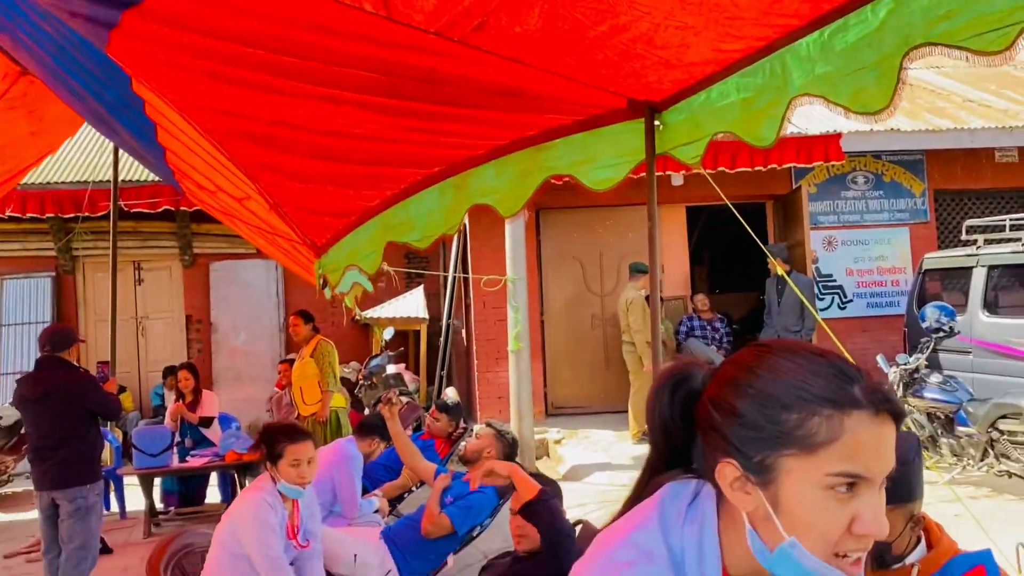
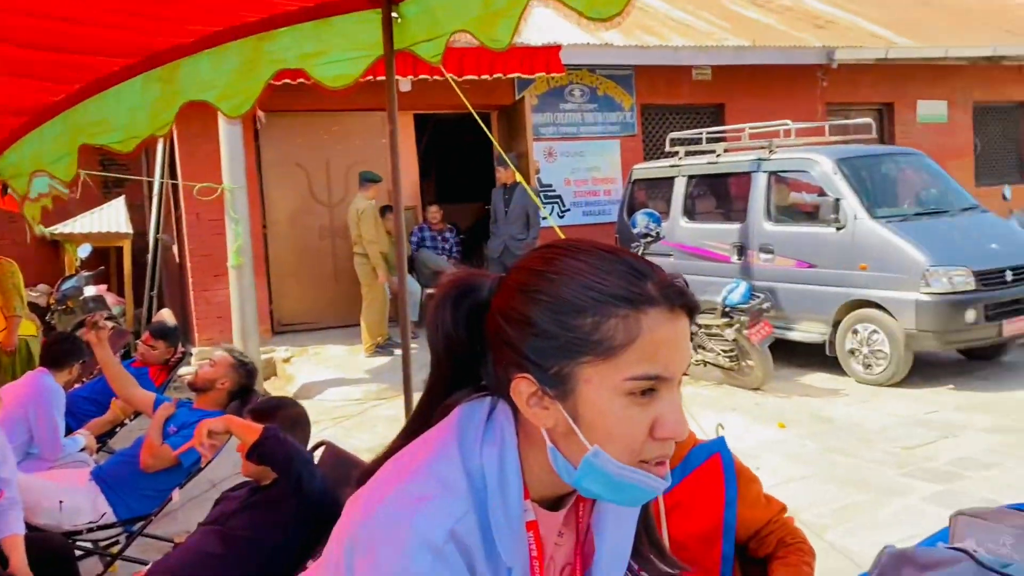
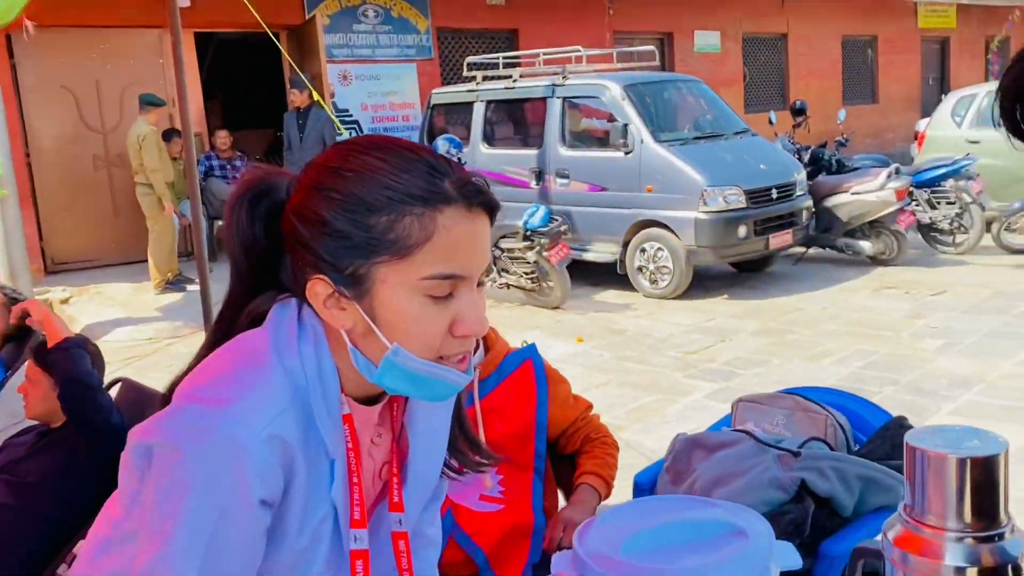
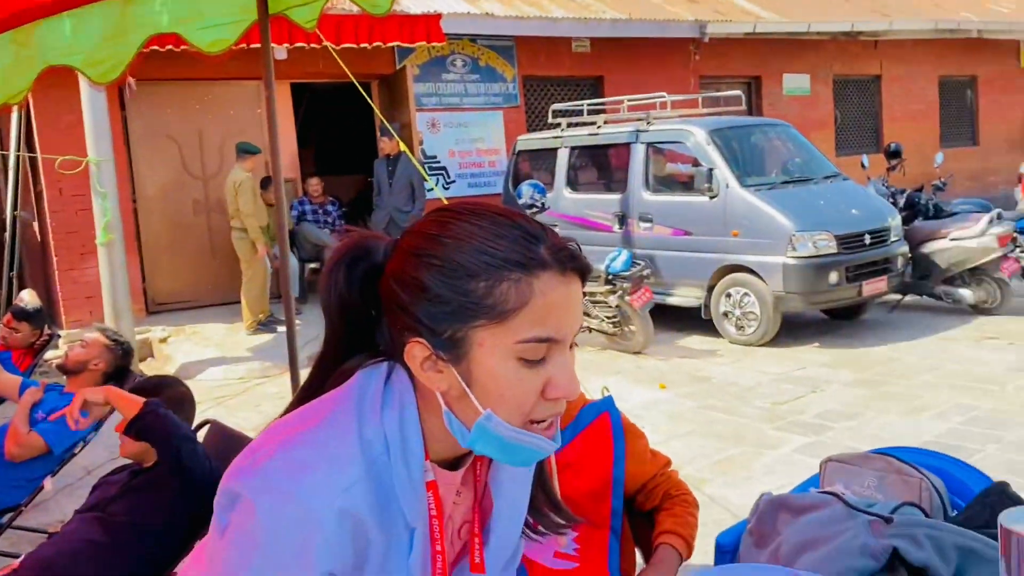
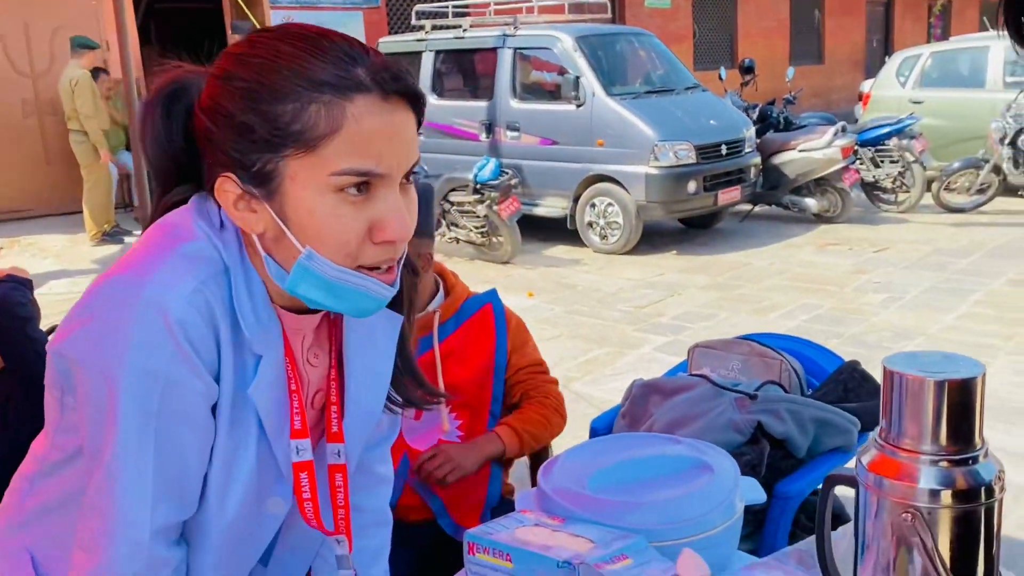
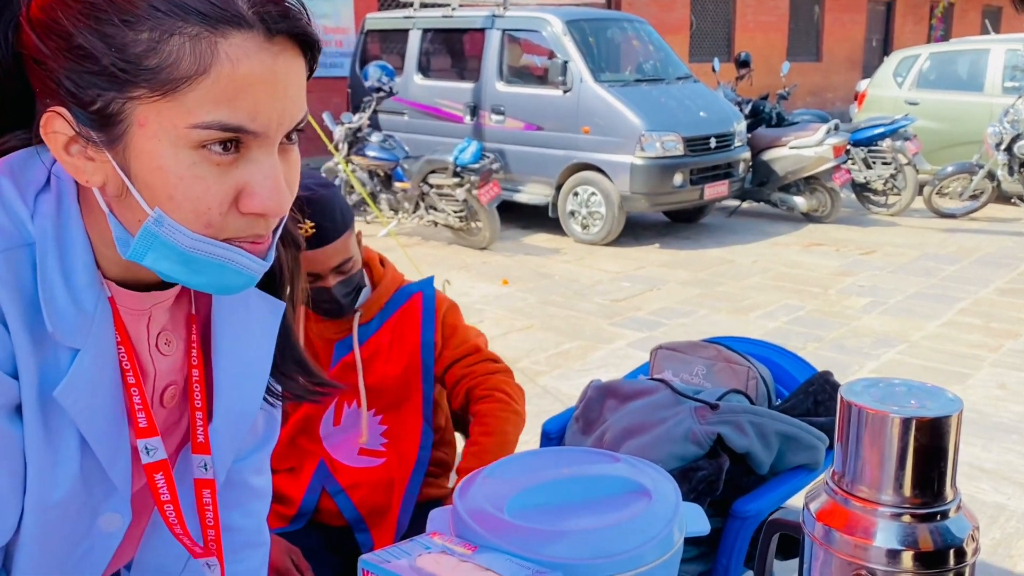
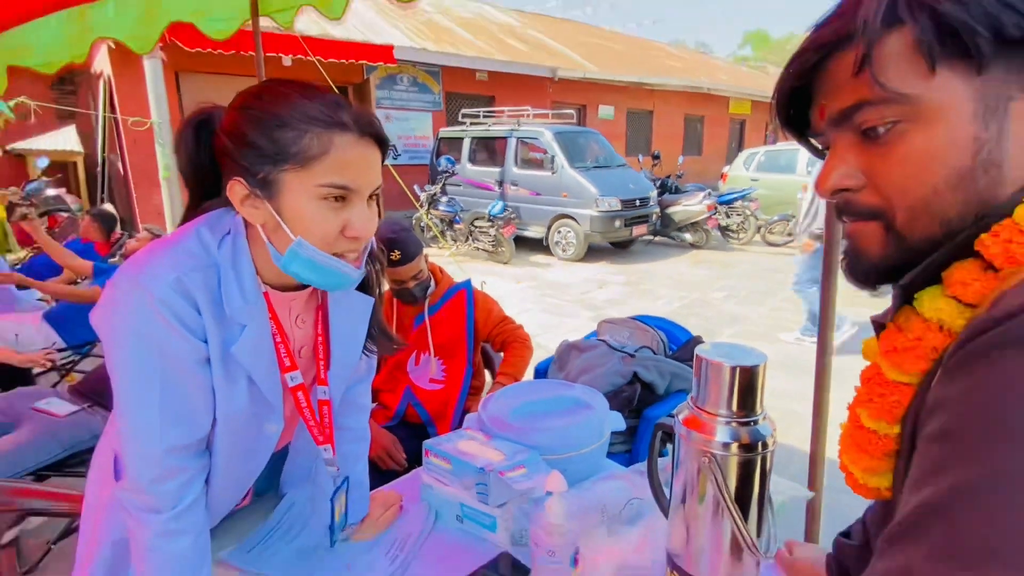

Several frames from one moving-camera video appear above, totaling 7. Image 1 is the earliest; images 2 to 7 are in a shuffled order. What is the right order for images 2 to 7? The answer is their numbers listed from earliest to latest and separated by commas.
2, 4, 3, 5, 6, 7
